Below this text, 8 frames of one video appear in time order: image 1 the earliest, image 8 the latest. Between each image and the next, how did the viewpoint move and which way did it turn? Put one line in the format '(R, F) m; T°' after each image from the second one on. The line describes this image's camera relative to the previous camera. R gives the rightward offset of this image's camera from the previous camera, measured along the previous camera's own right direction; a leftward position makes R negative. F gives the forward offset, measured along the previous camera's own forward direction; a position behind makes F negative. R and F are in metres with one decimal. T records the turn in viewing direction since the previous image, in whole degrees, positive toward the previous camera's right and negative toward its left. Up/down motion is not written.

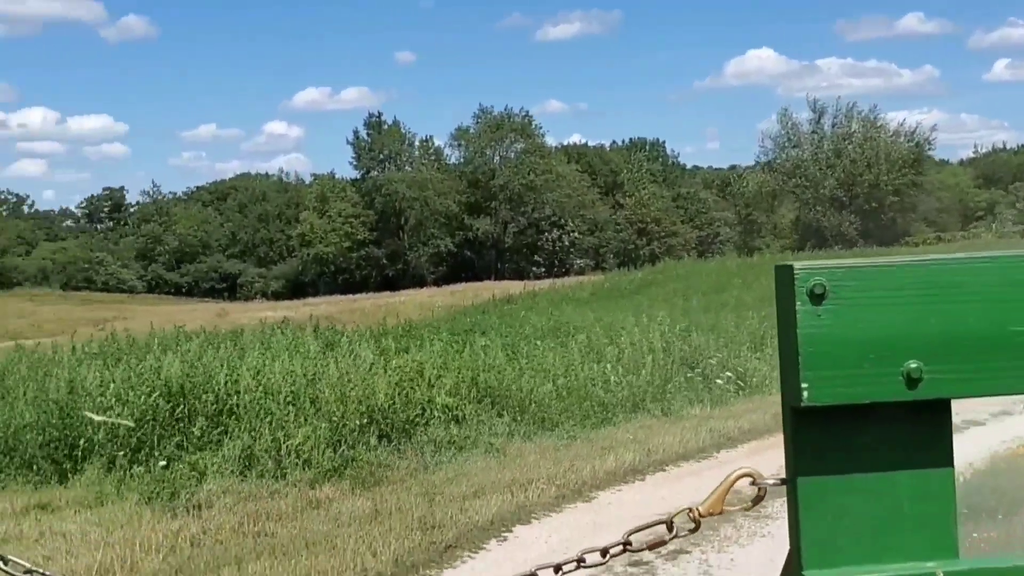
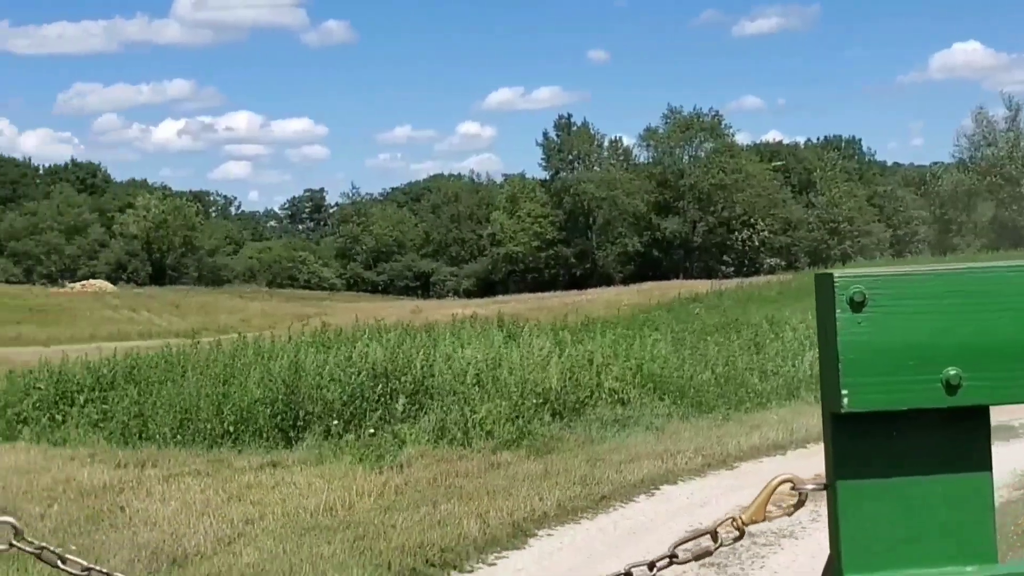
(+0.3, -1.5) m; -8°
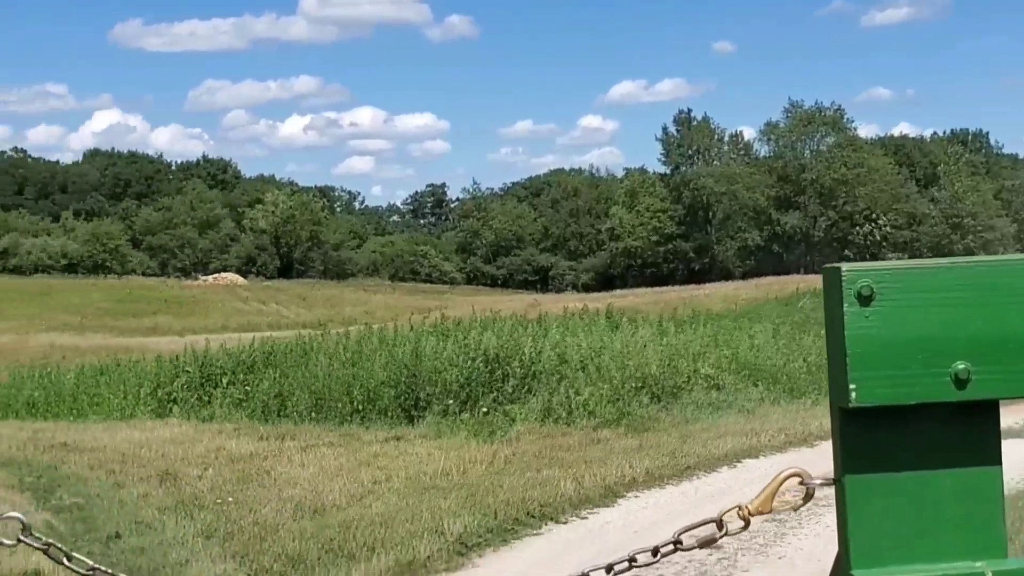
(+0.2, -1.1) m; -5°
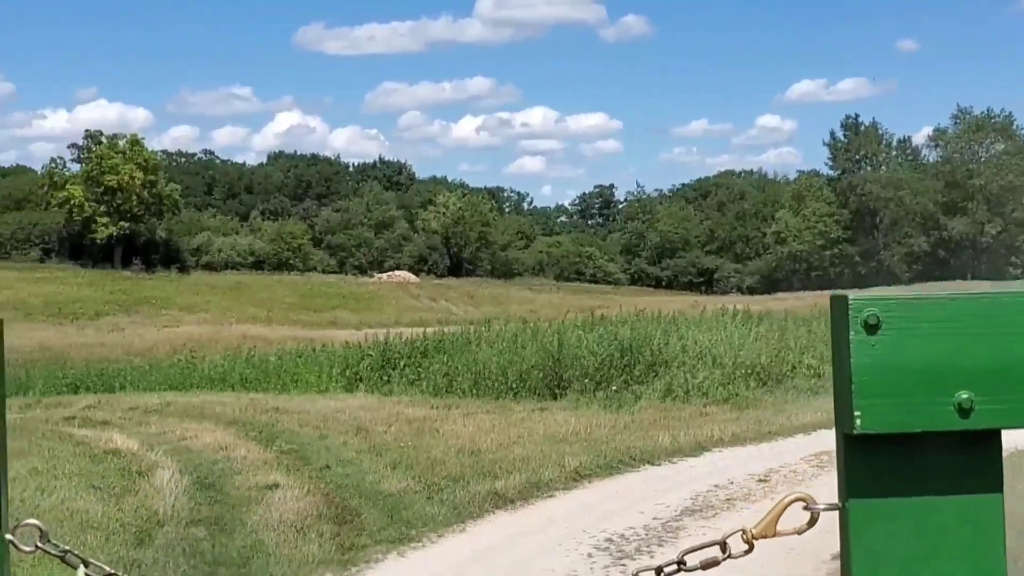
(+0.5, -2.6) m; -7°
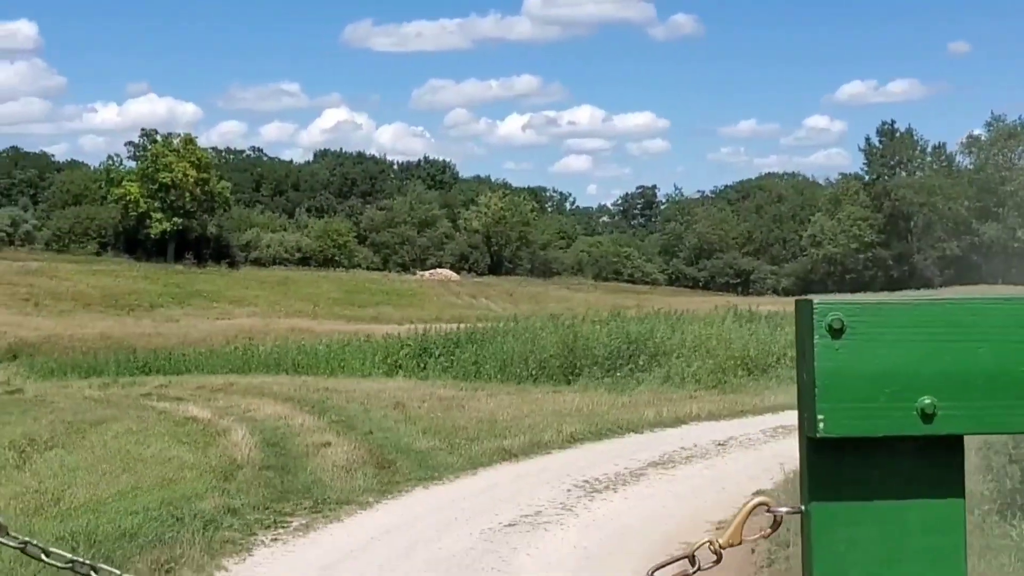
(+0.3, -2.3) m; -2°
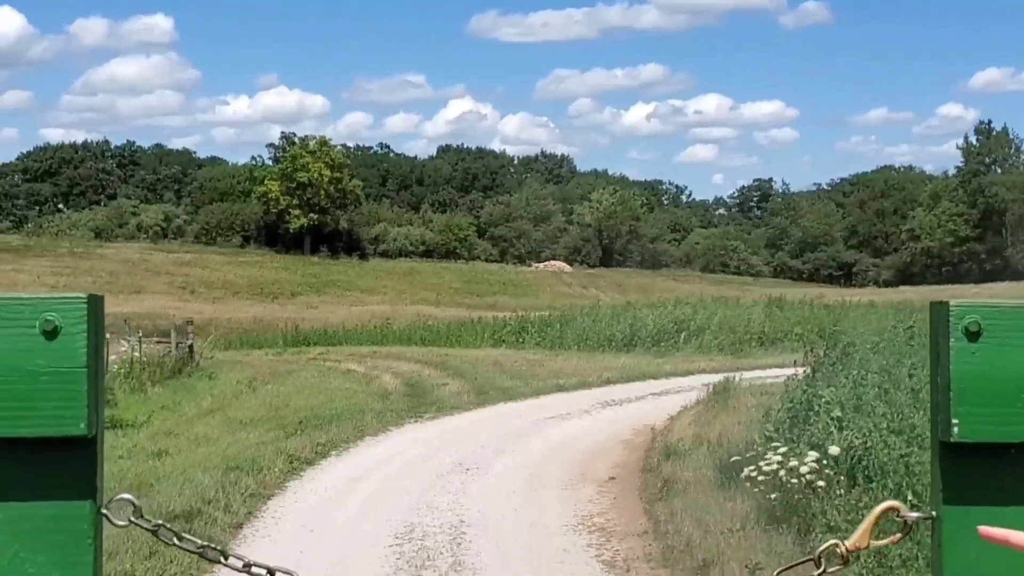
(+0.9, -6.0) m; -5°
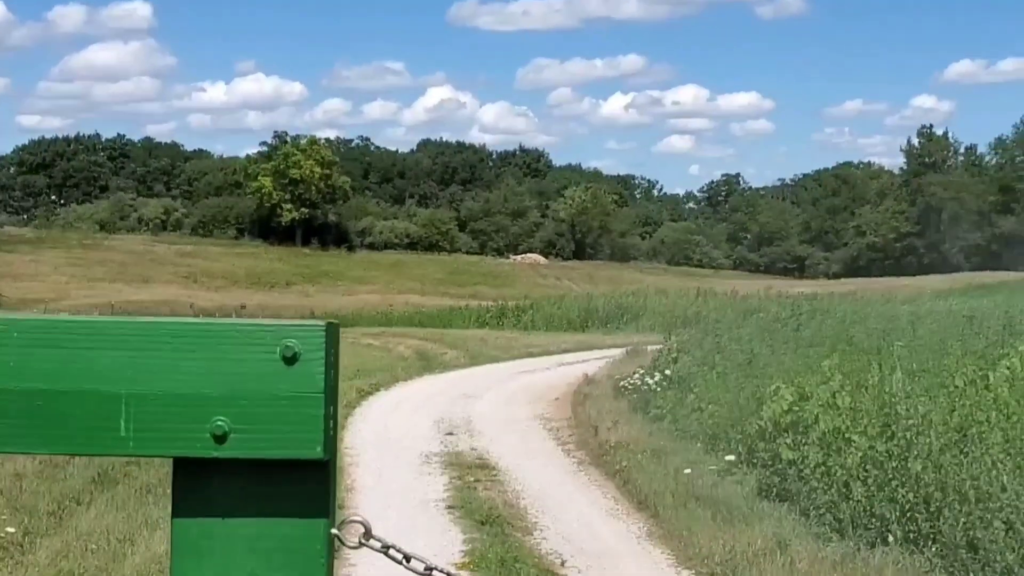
(-0.1, -6.8) m; +1°
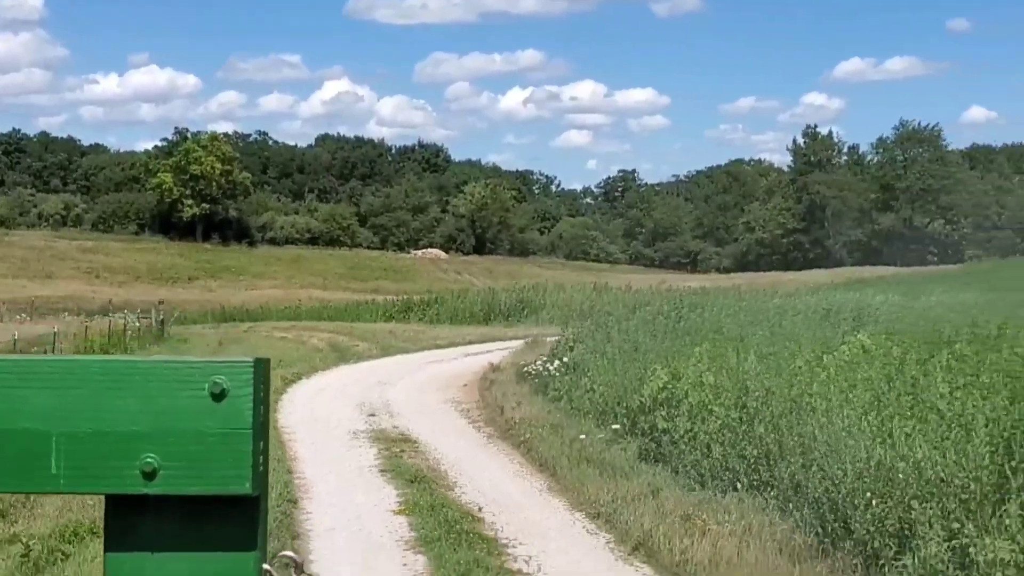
(-0.2, -1.8) m; +4°
